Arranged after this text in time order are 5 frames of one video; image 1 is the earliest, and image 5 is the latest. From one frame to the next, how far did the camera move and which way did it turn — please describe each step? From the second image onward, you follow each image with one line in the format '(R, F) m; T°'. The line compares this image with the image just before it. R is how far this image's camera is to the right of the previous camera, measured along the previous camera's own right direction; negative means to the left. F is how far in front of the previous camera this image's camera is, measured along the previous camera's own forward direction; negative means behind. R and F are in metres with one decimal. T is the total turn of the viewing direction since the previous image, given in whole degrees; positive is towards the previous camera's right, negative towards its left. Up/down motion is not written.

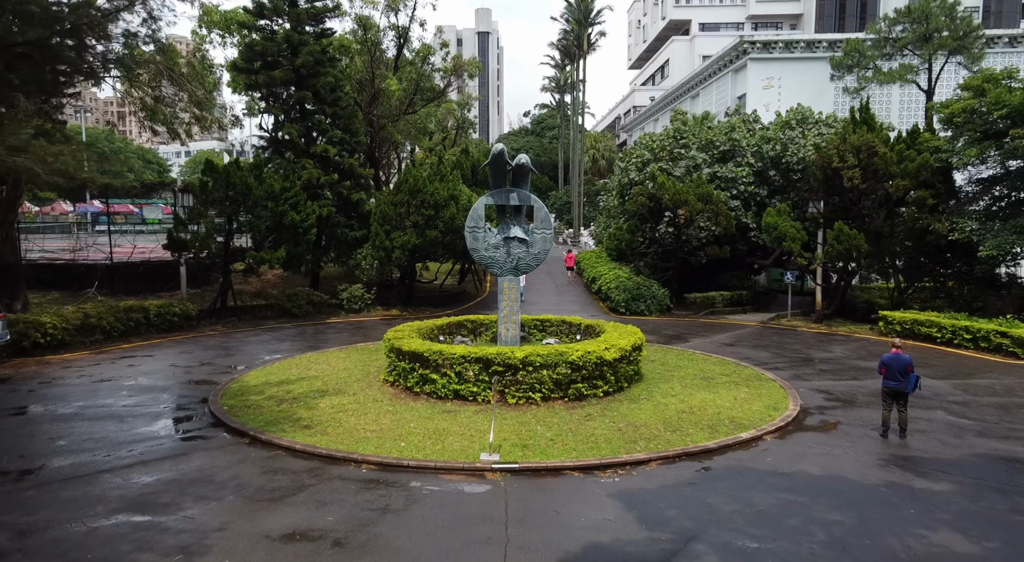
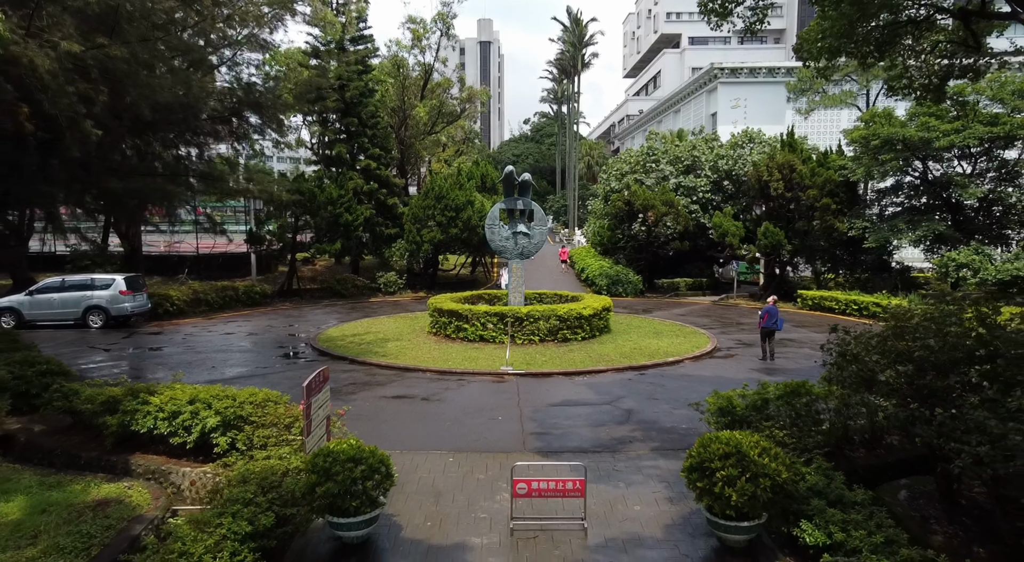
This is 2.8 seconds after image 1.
(-0.2, -4.3) m; 0°
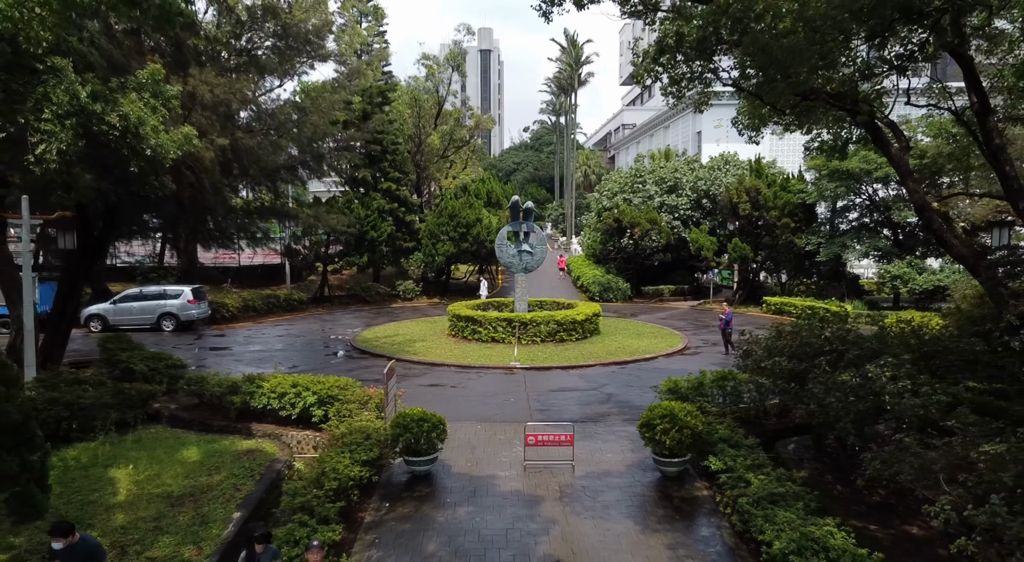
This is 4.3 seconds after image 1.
(-0.2, -2.9) m; 0°
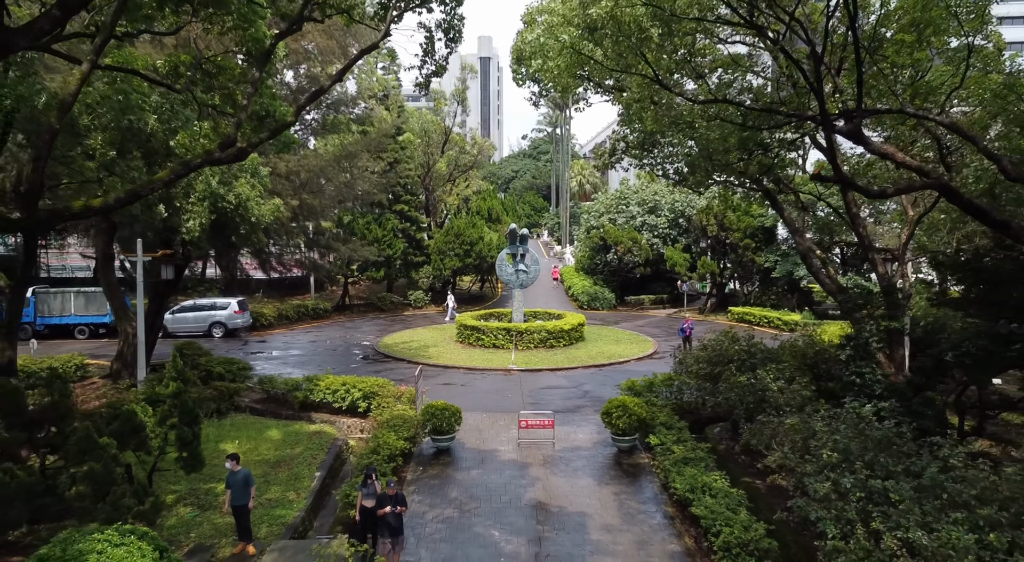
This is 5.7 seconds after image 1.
(0.0, -3.1) m; 0°
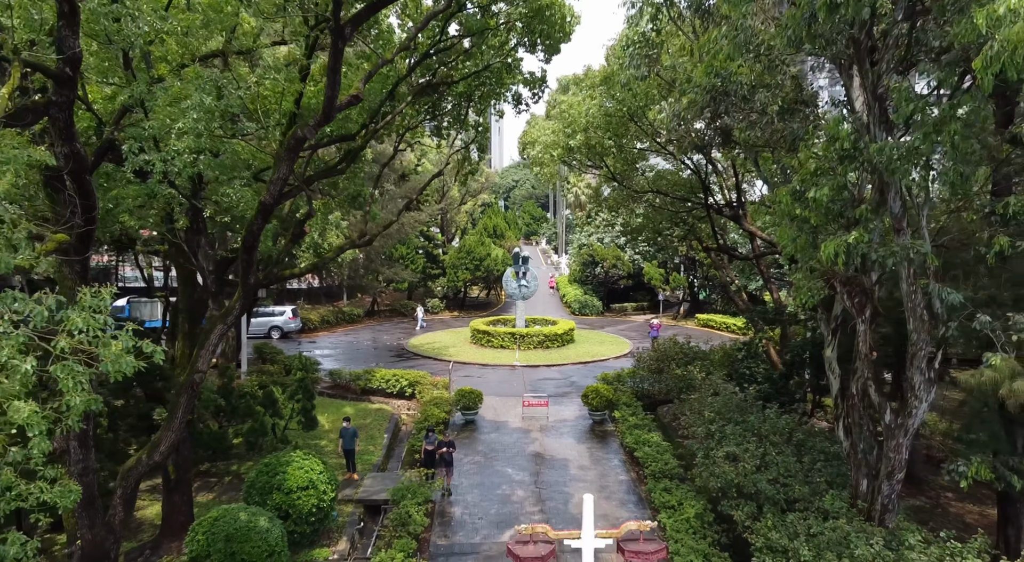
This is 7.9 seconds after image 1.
(-0.2, -4.7) m; 0°
